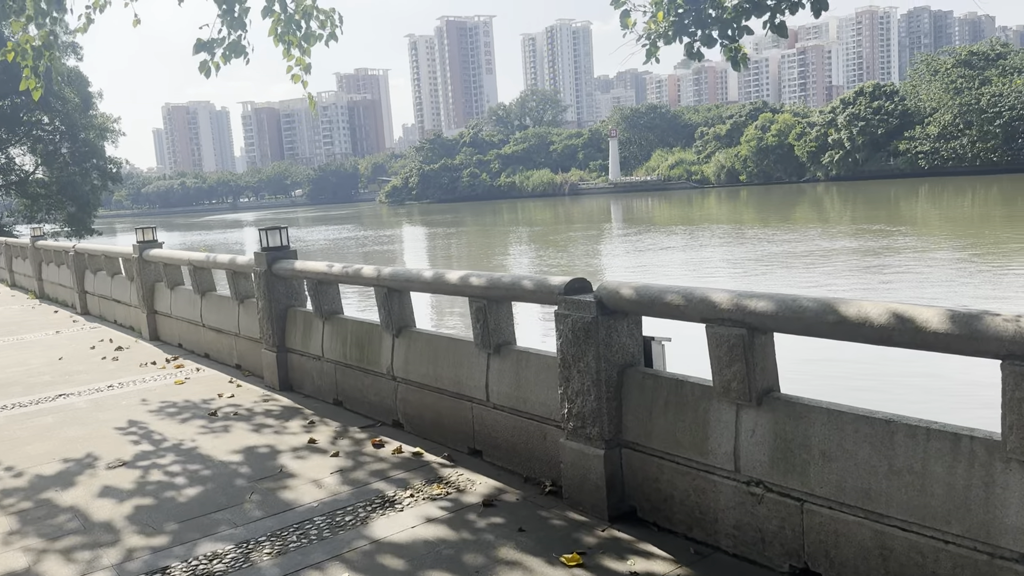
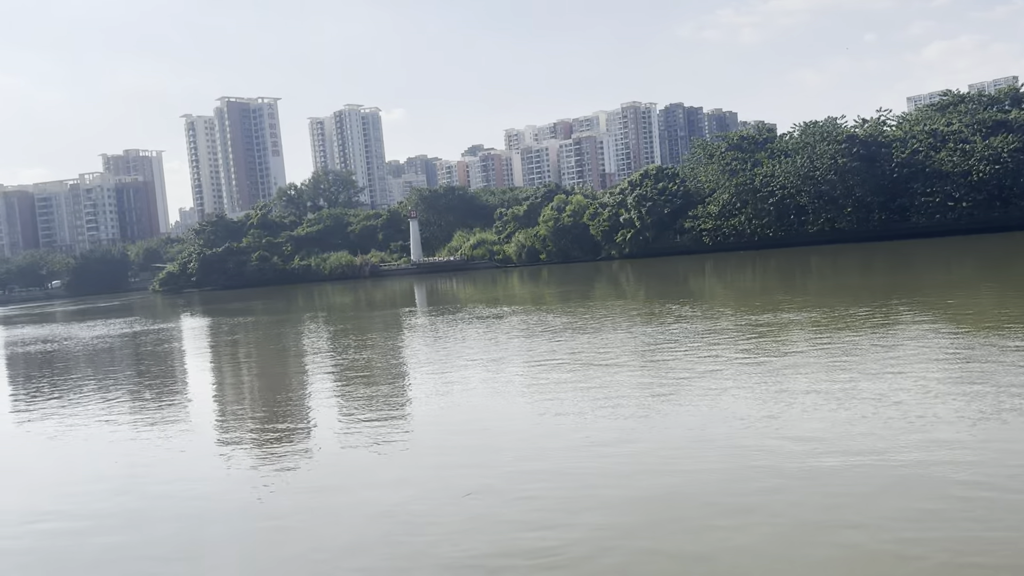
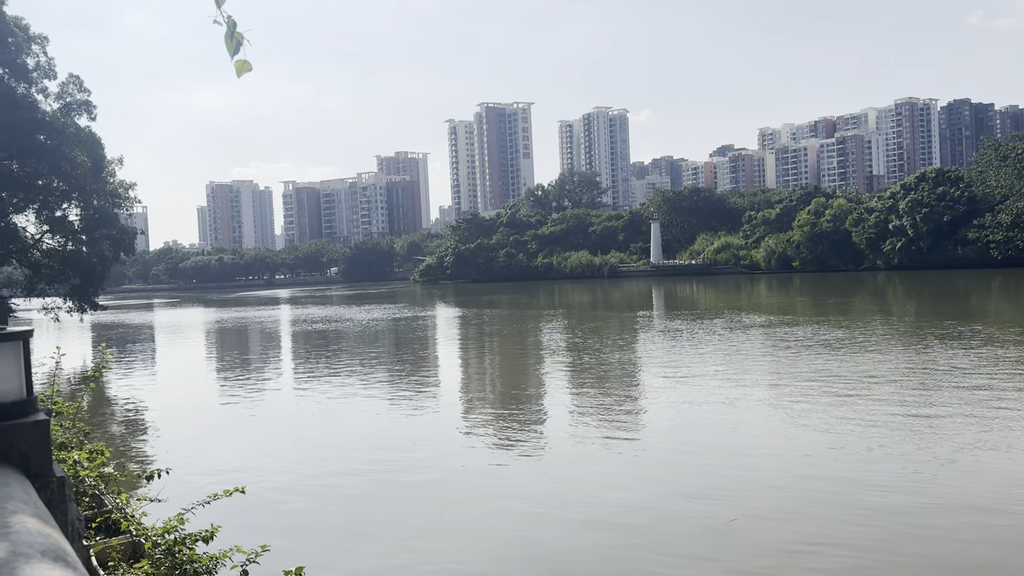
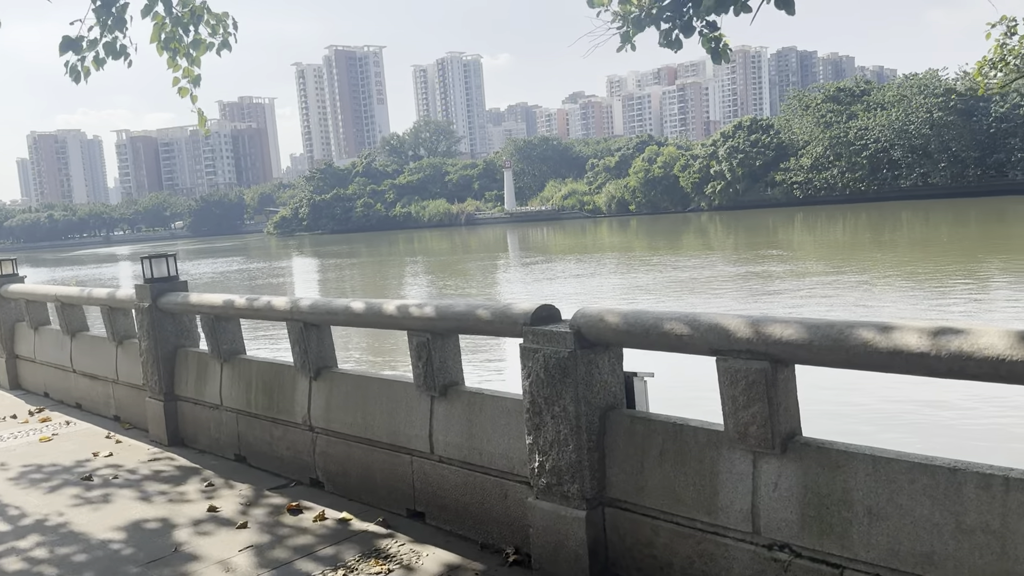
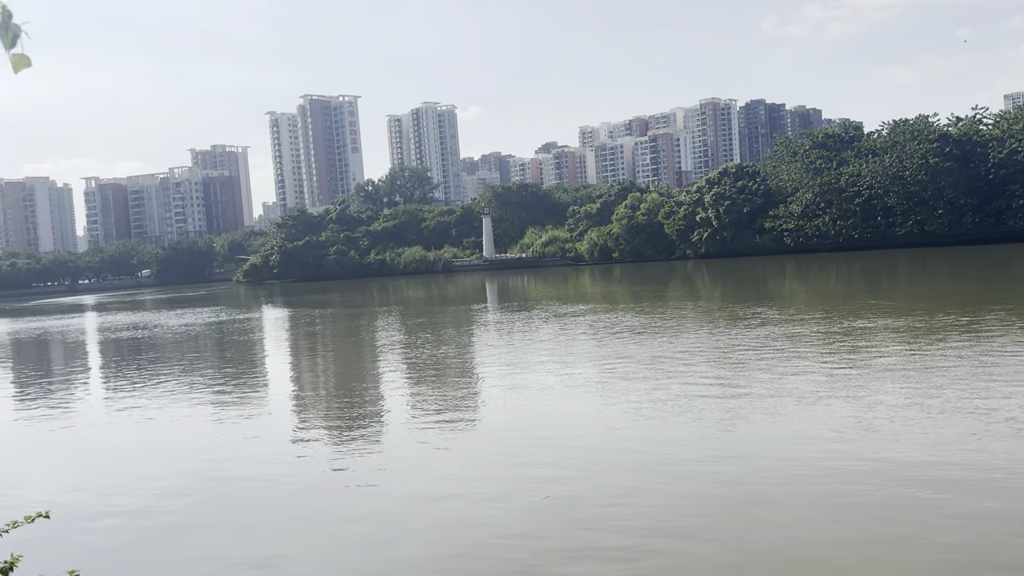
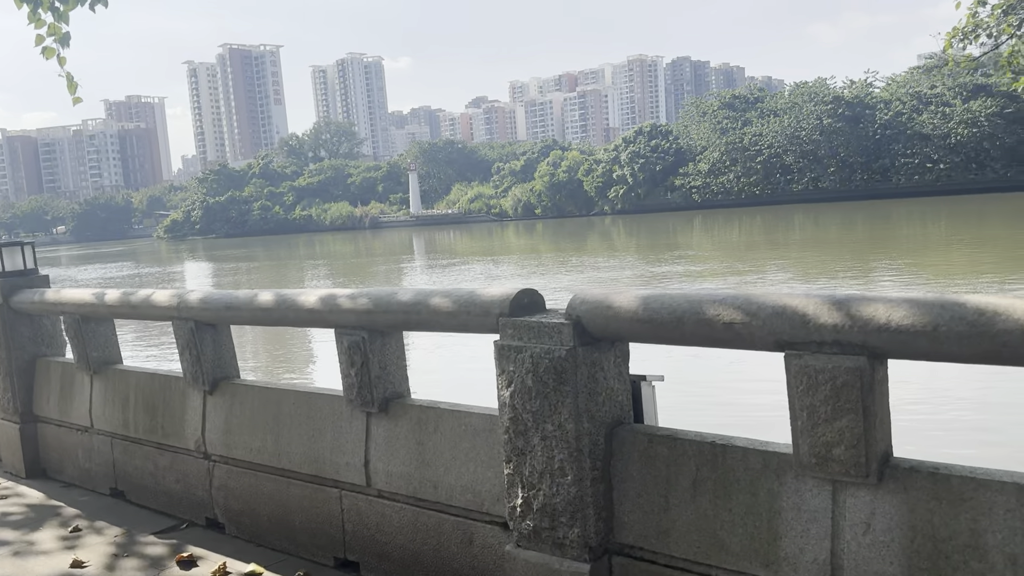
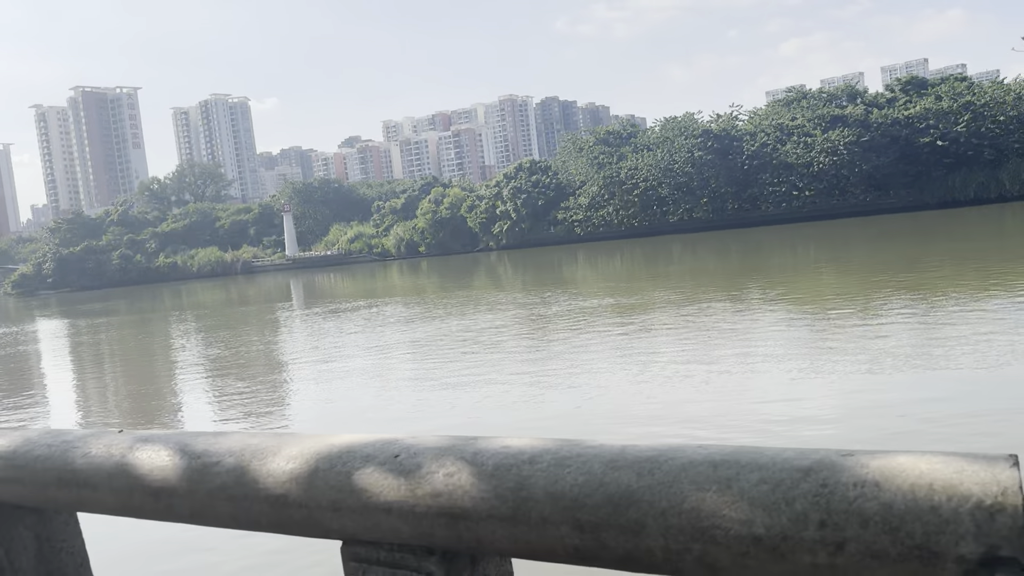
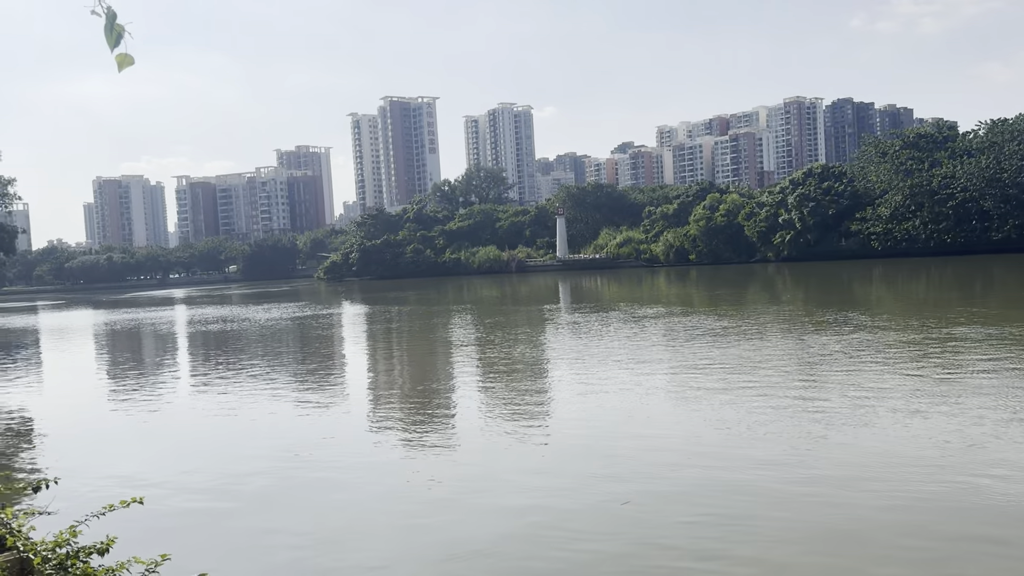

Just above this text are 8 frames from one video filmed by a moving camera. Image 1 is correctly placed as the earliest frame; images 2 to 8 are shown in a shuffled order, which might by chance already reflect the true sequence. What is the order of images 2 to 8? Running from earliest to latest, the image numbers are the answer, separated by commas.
4, 6, 7, 2, 5, 8, 3
